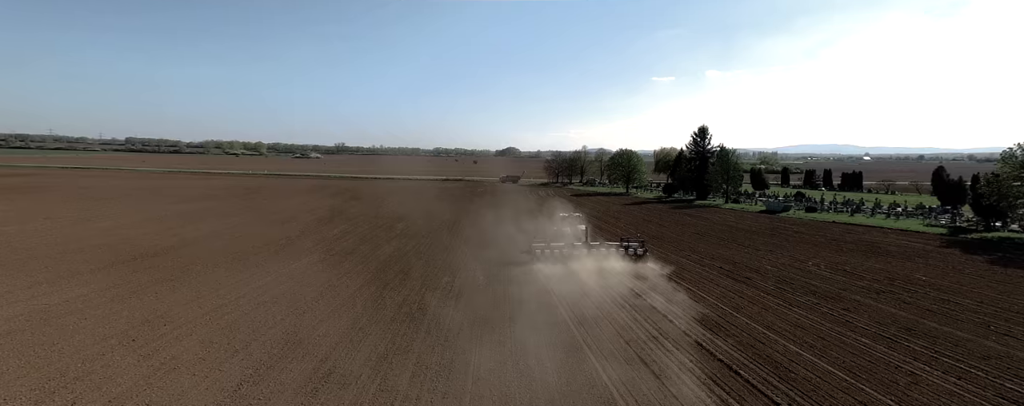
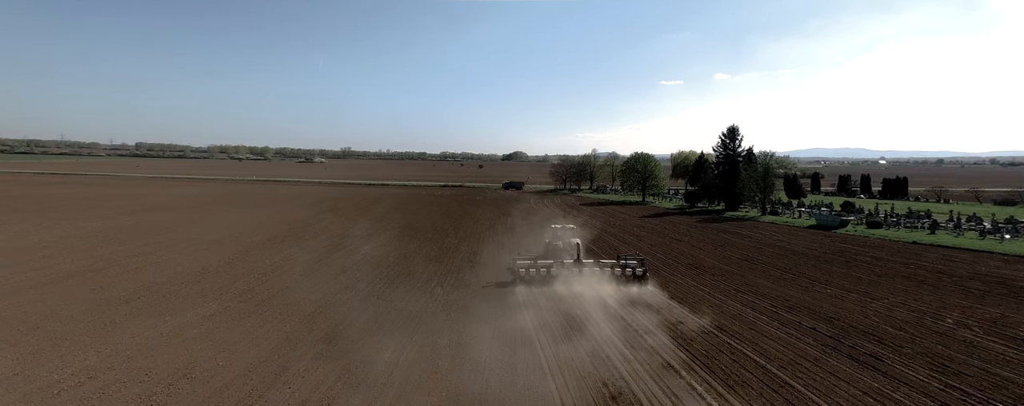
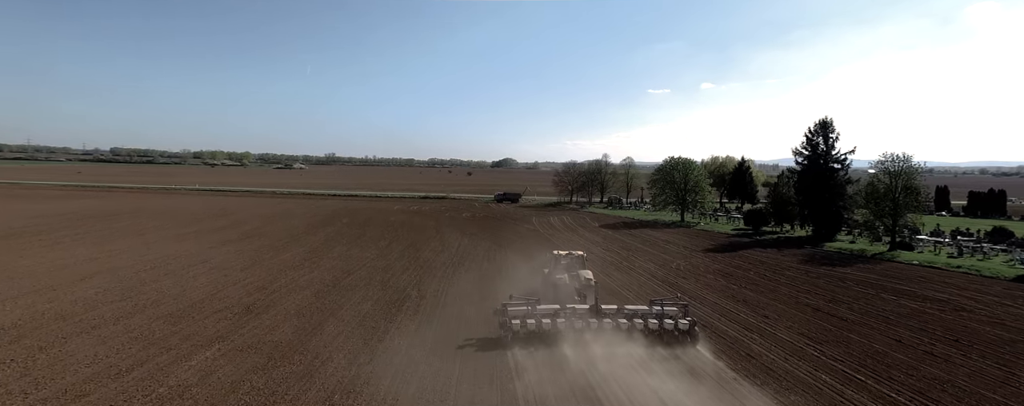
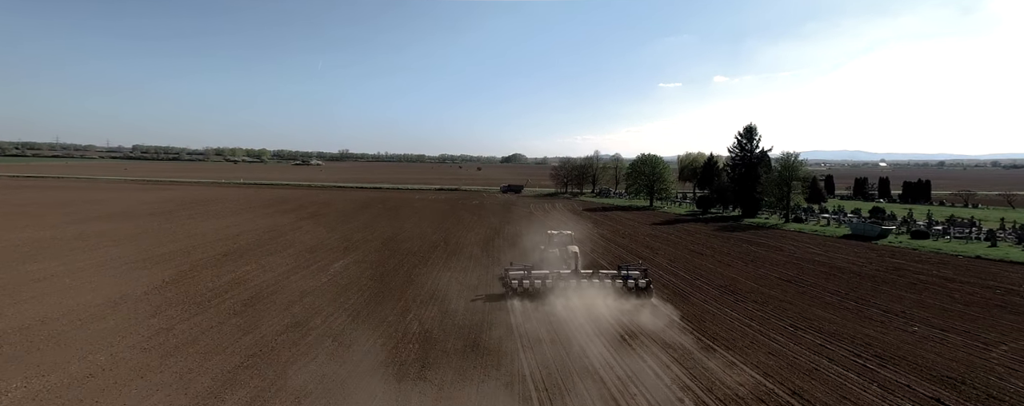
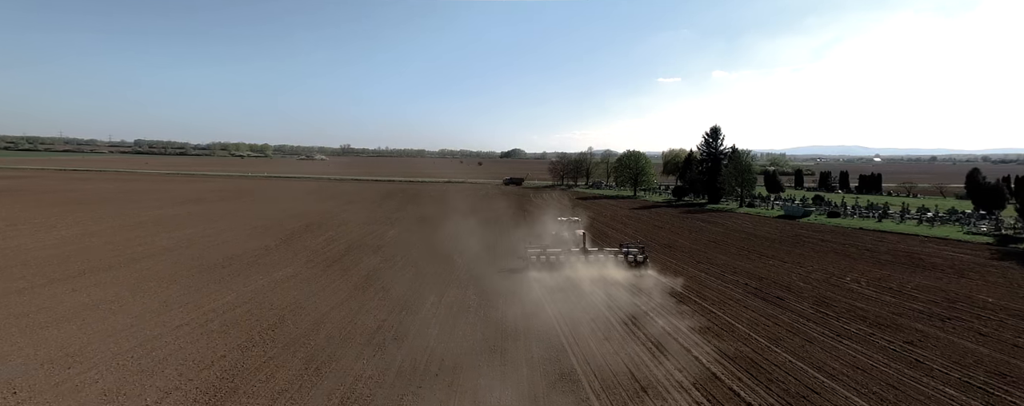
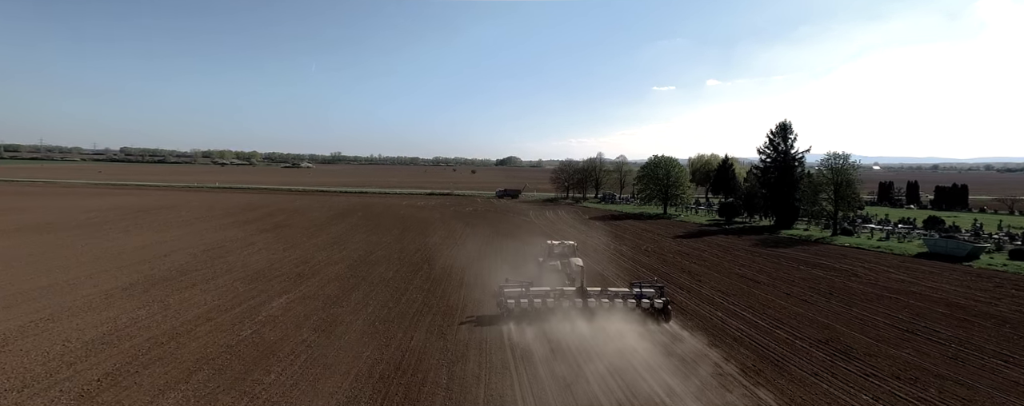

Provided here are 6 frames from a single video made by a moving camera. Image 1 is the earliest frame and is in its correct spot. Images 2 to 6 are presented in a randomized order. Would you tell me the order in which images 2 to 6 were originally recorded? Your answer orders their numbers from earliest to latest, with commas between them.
5, 2, 4, 6, 3
